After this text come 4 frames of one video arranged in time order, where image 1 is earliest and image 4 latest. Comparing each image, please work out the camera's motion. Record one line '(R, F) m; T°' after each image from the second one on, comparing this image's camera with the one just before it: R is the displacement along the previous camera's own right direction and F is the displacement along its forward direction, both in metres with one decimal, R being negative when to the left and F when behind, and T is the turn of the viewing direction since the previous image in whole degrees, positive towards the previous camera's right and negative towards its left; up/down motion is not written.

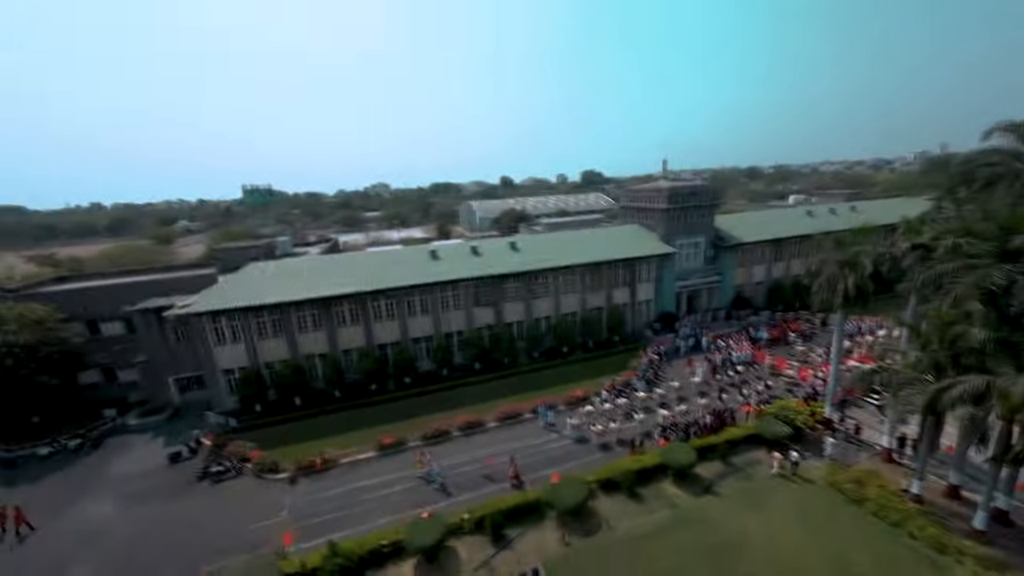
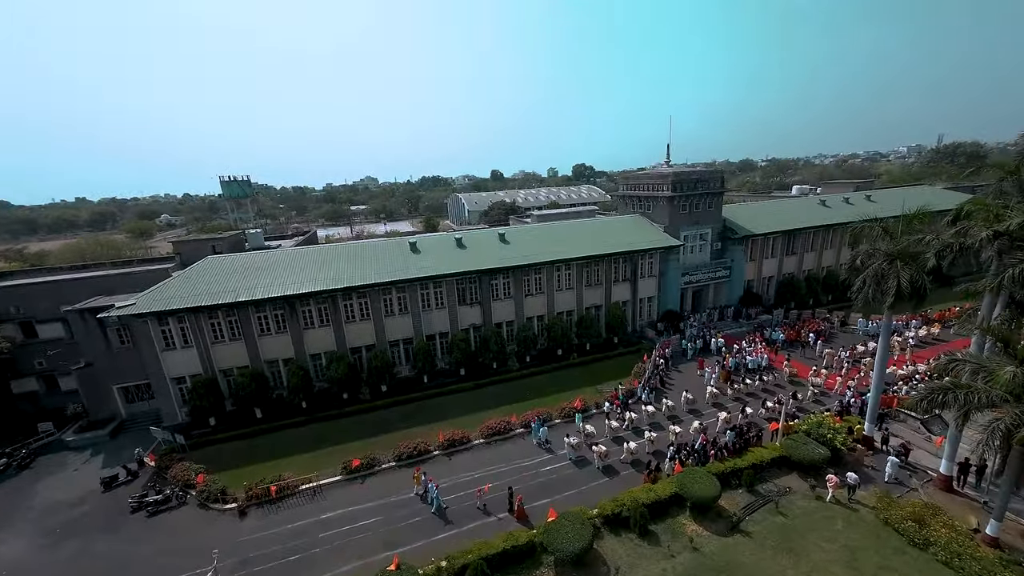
(+0.4, +3.8) m; +1°
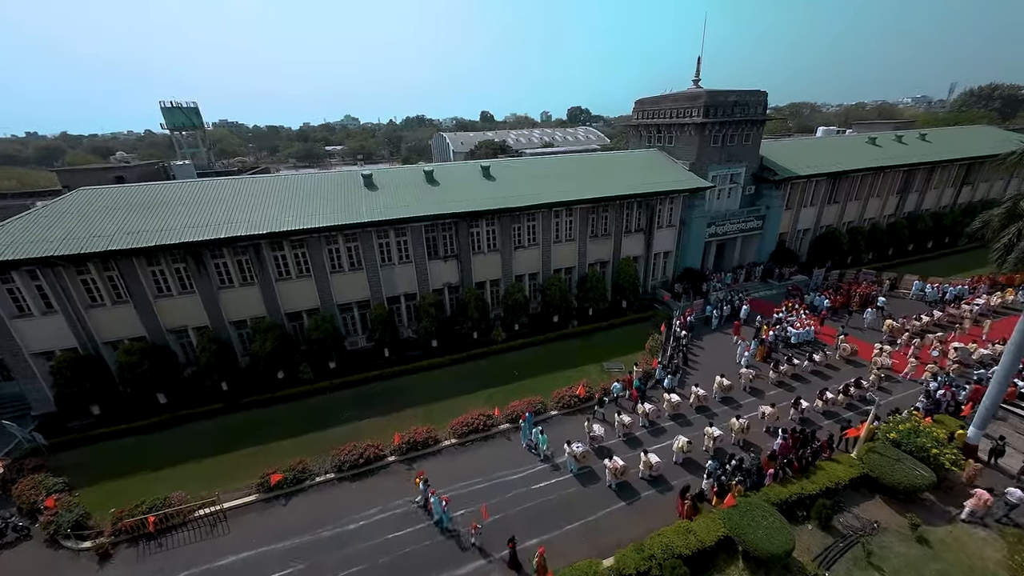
(+0.3, +7.0) m; +2°
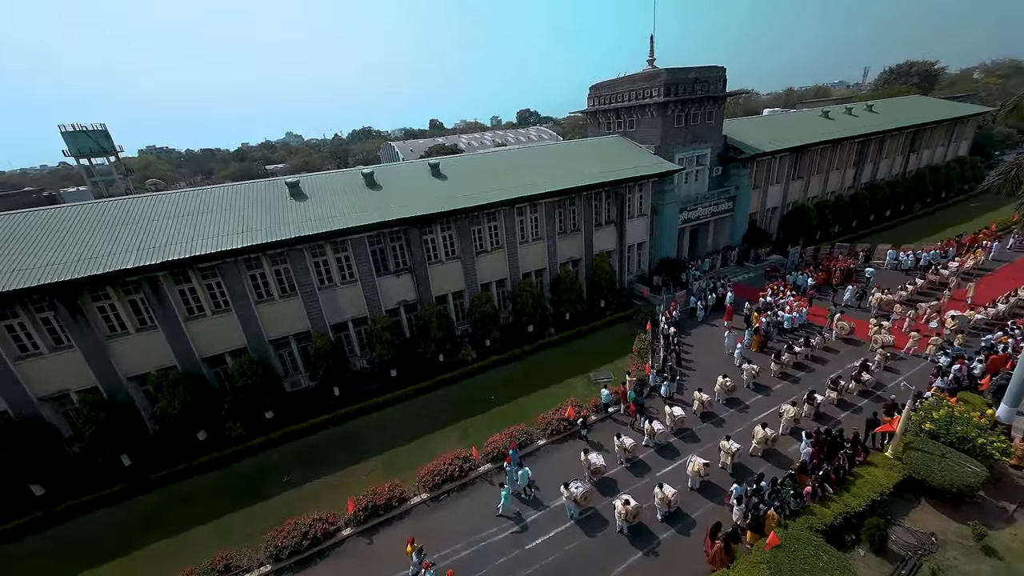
(+0.1, +3.1) m; +5°
